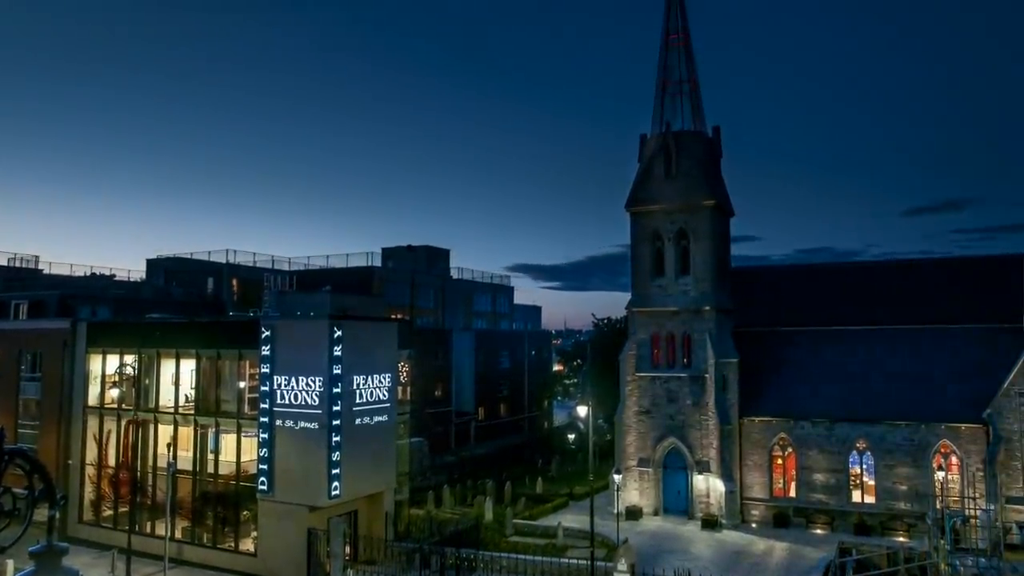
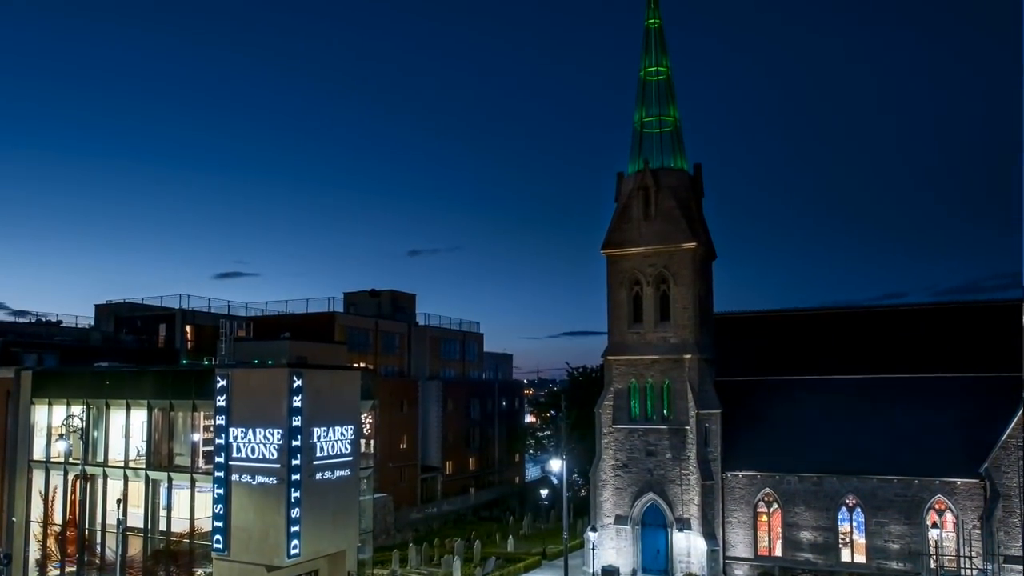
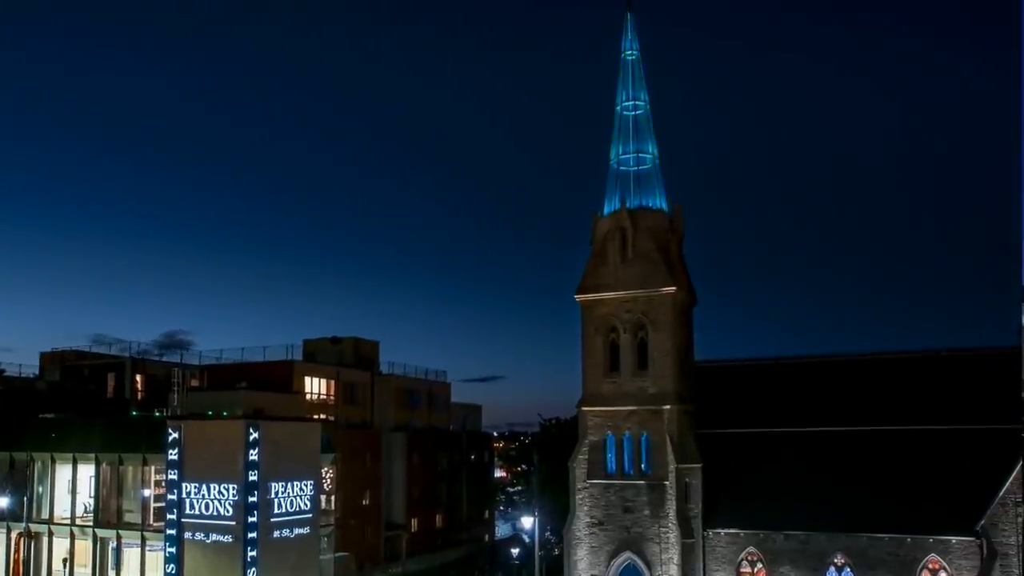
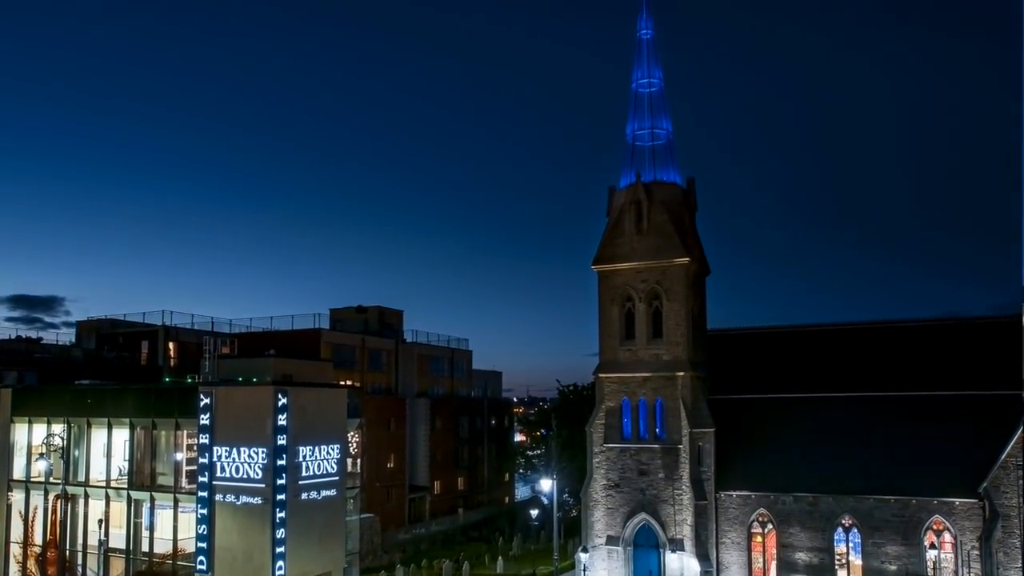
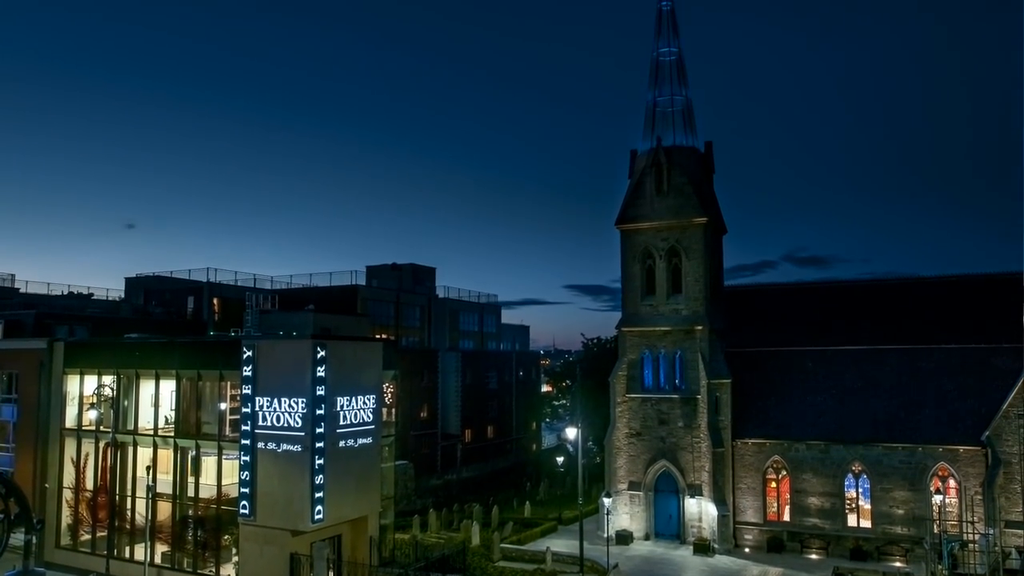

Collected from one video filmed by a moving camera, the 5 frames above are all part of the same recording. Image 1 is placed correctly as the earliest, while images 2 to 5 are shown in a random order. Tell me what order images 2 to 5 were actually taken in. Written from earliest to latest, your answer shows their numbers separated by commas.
5, 2, 4, 3
